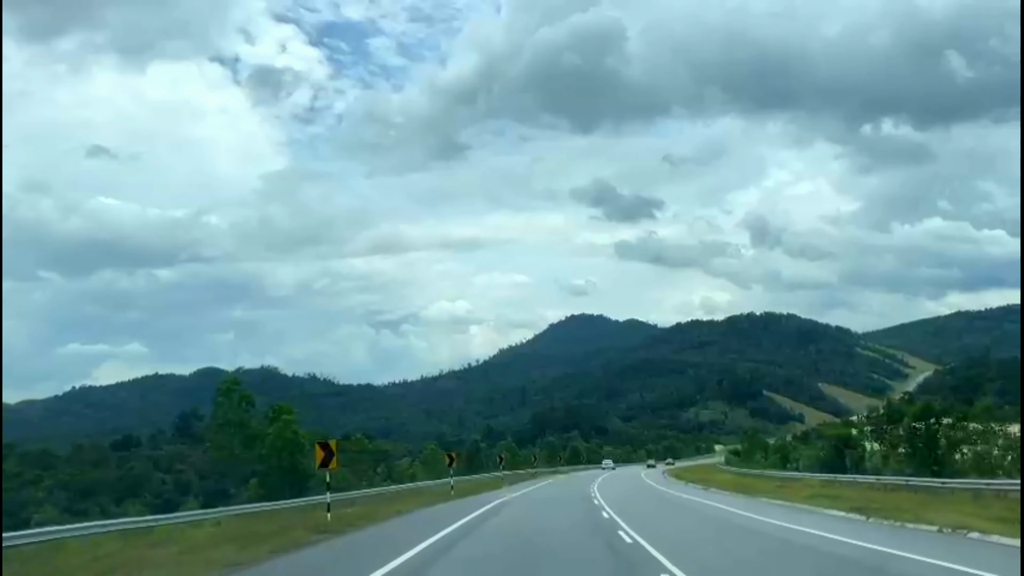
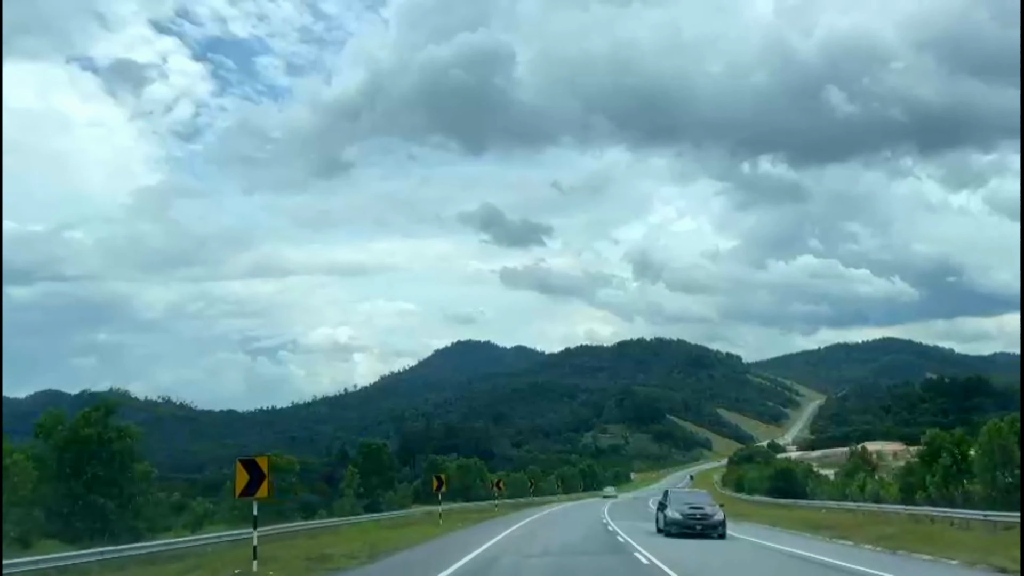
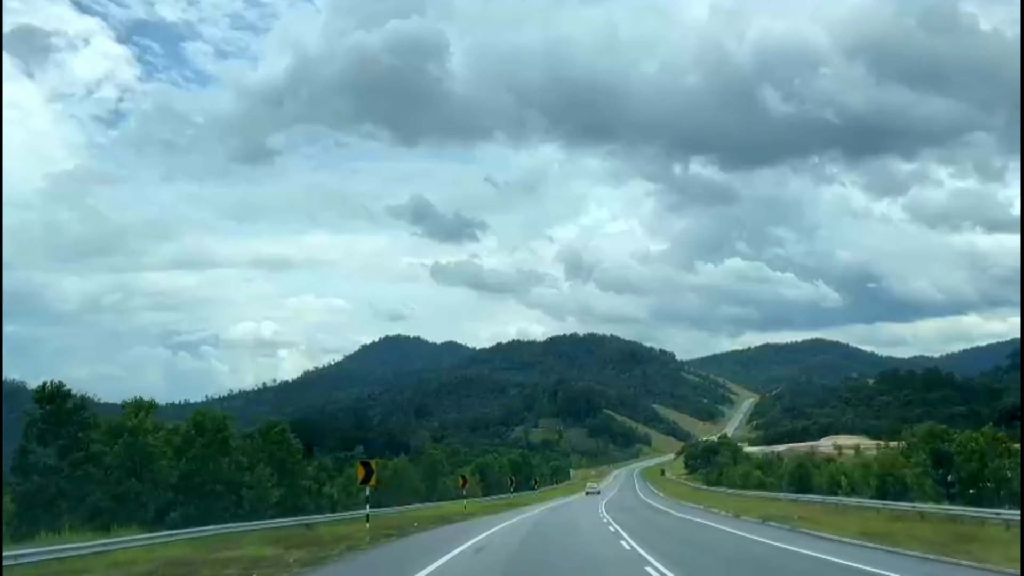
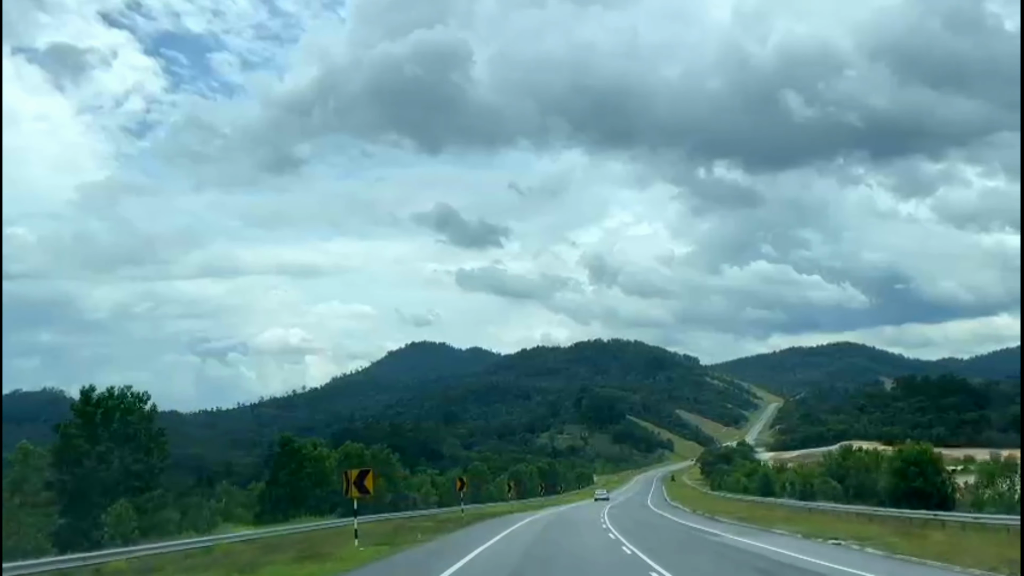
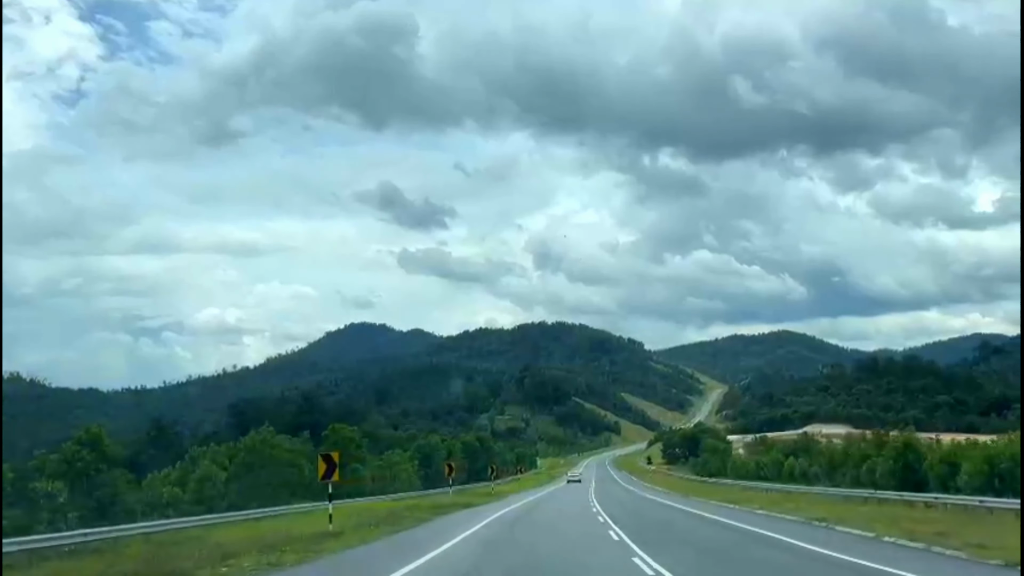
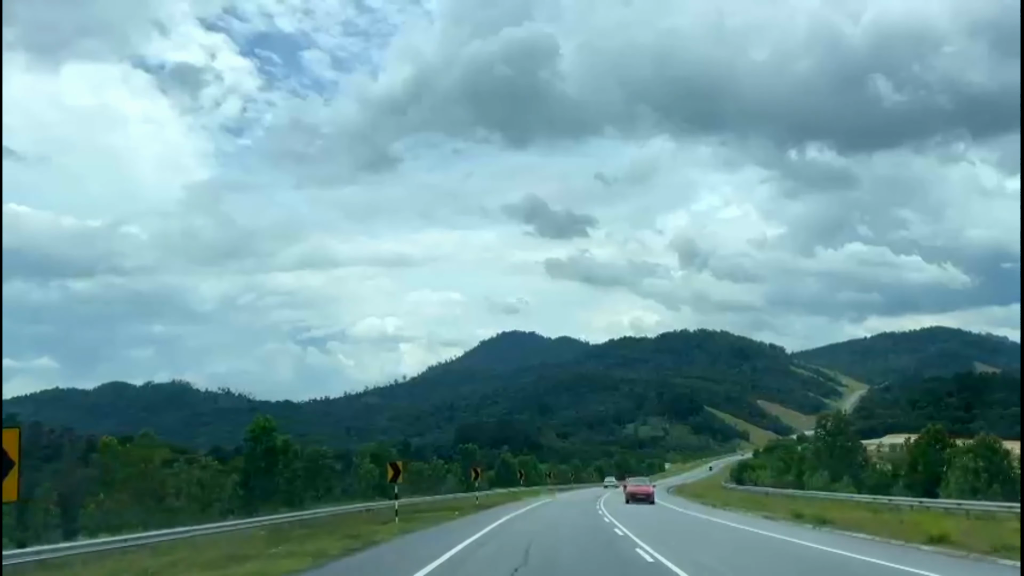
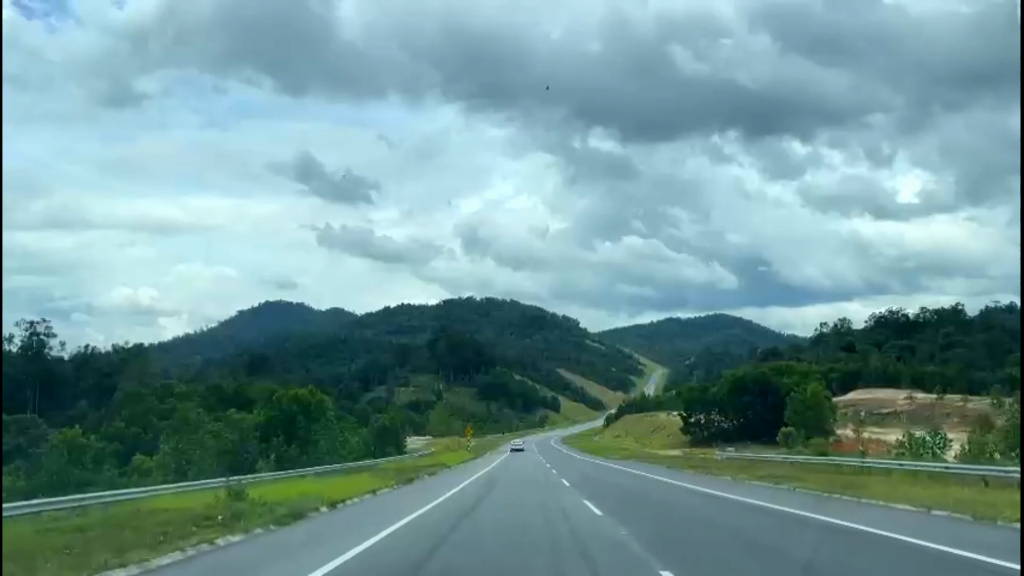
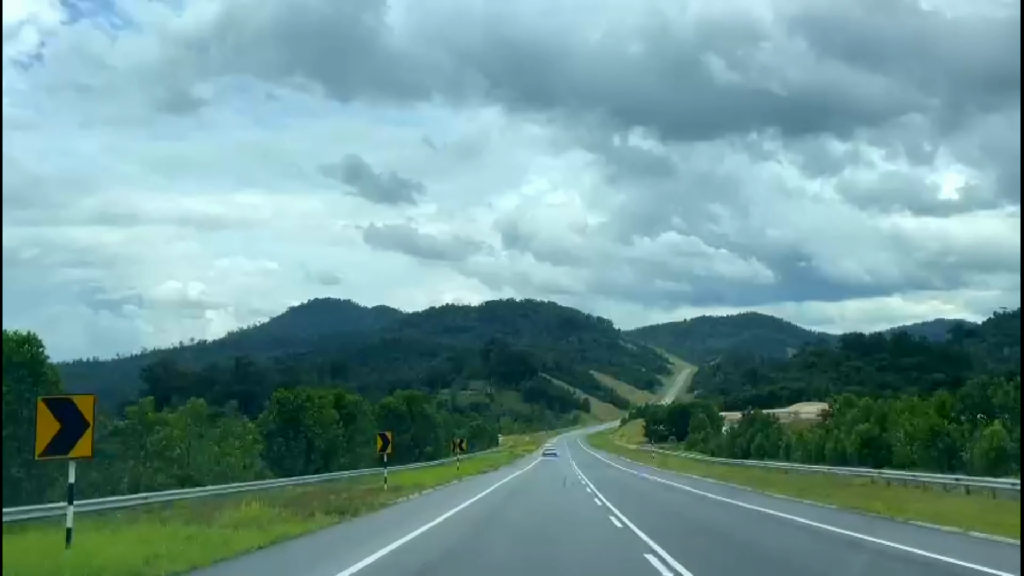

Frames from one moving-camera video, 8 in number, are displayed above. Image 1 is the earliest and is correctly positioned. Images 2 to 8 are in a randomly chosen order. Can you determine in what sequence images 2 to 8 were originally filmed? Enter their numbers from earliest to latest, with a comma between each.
6, 2, 4, 3, 5, 8, 7
